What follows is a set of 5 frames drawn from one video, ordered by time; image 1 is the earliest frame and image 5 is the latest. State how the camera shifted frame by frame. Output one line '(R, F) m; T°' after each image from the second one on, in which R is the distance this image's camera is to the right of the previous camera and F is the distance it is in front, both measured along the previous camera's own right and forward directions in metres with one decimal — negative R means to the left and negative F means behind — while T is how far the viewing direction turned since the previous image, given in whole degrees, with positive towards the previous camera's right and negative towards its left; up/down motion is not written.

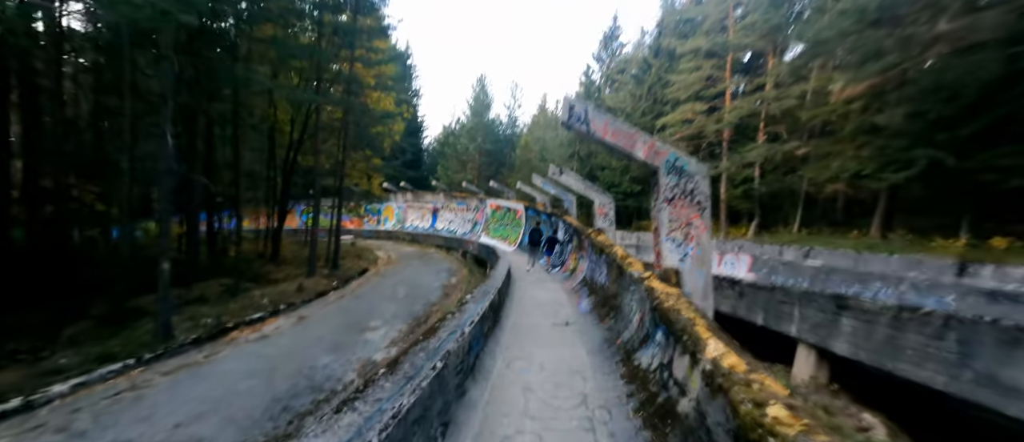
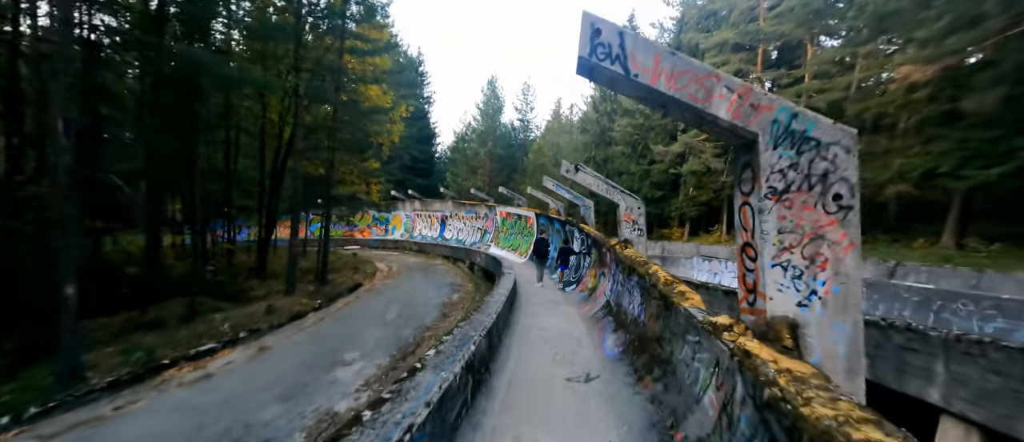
(+0.2, +1.8) m; -2°
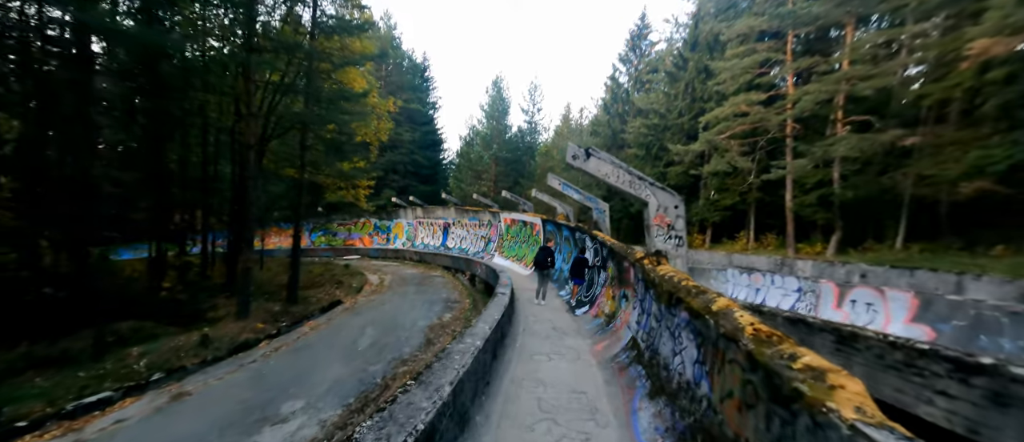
(+0.3, +2.0) m; -2°
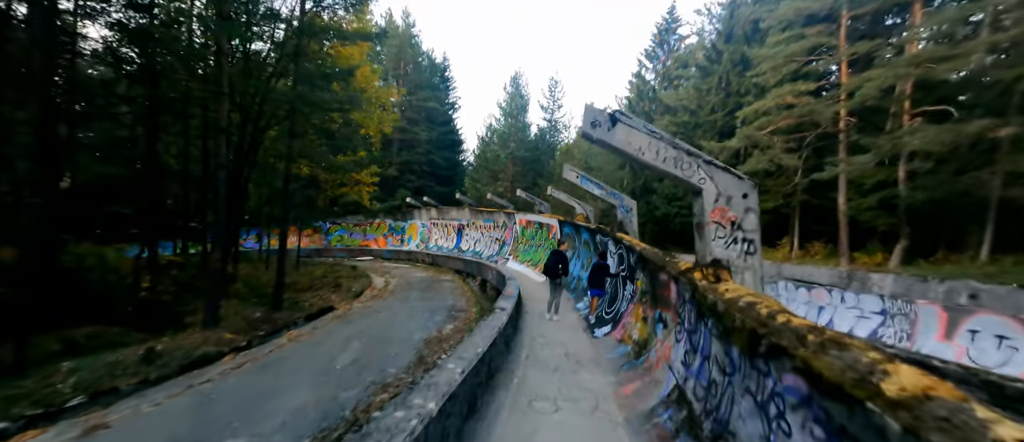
(+0.3, +1.5) m; -3°
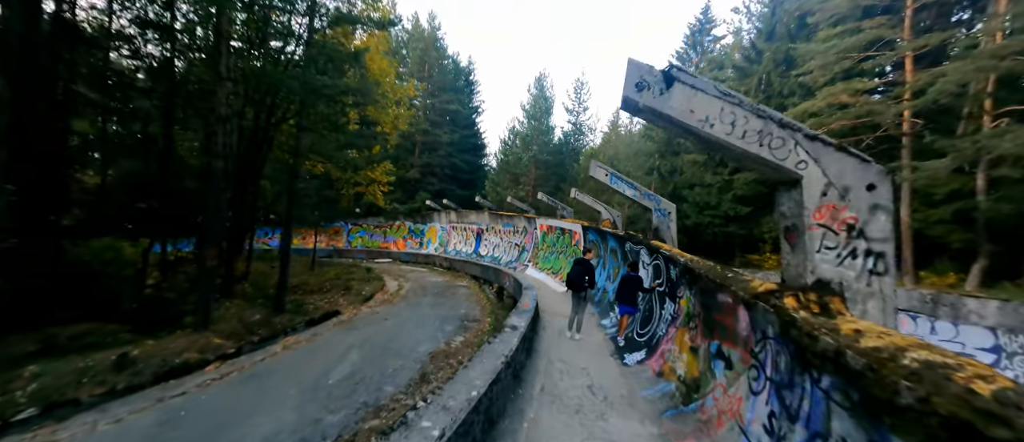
(+0.1, +1.0) m; -3°
